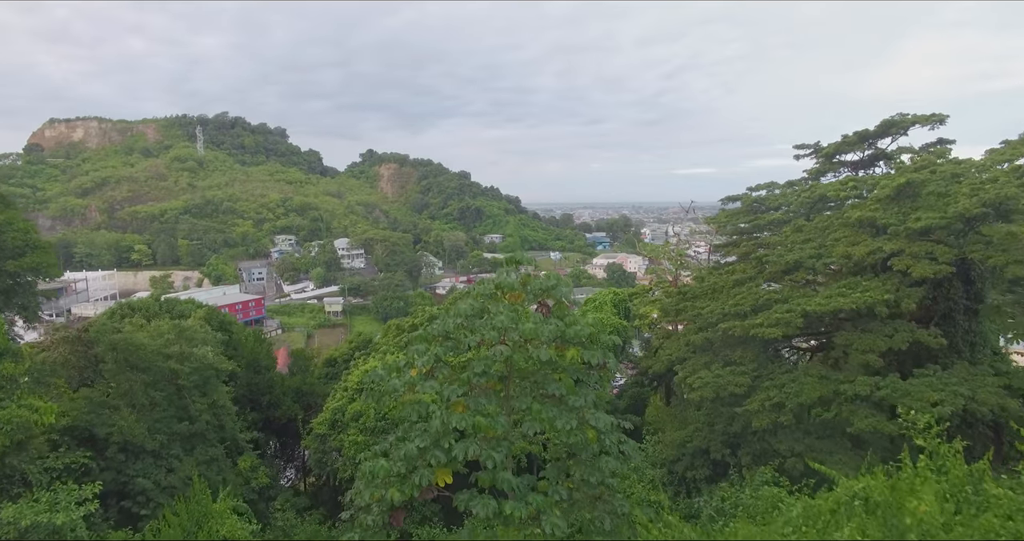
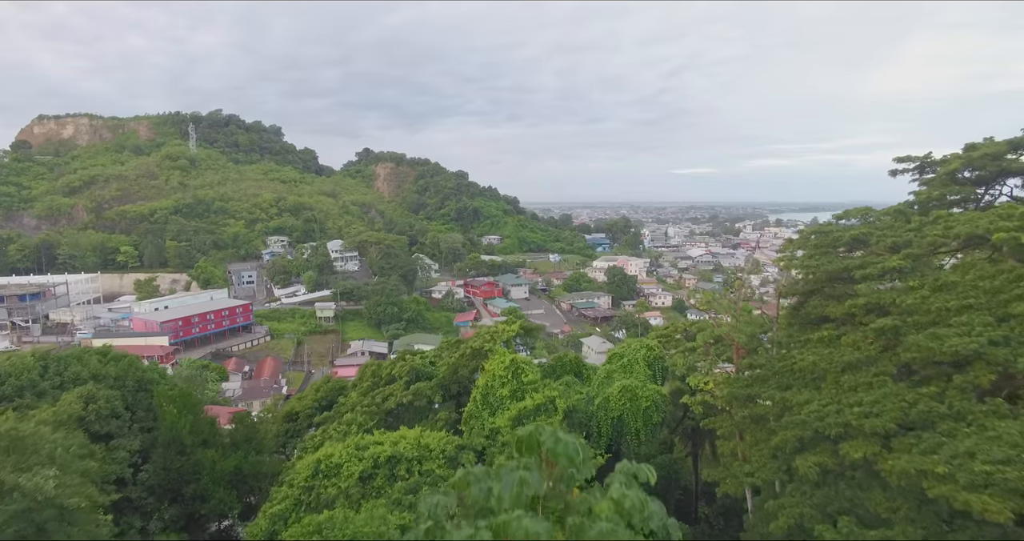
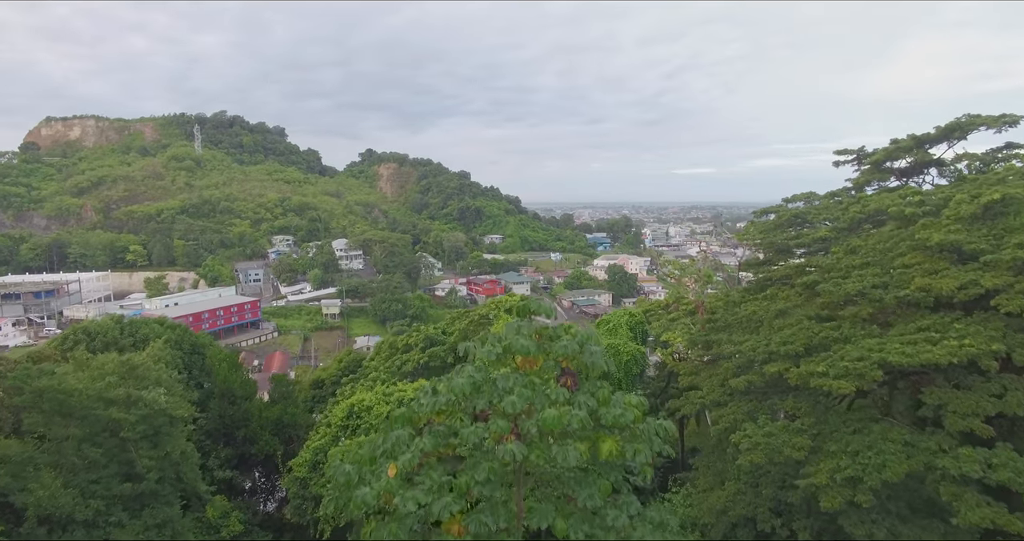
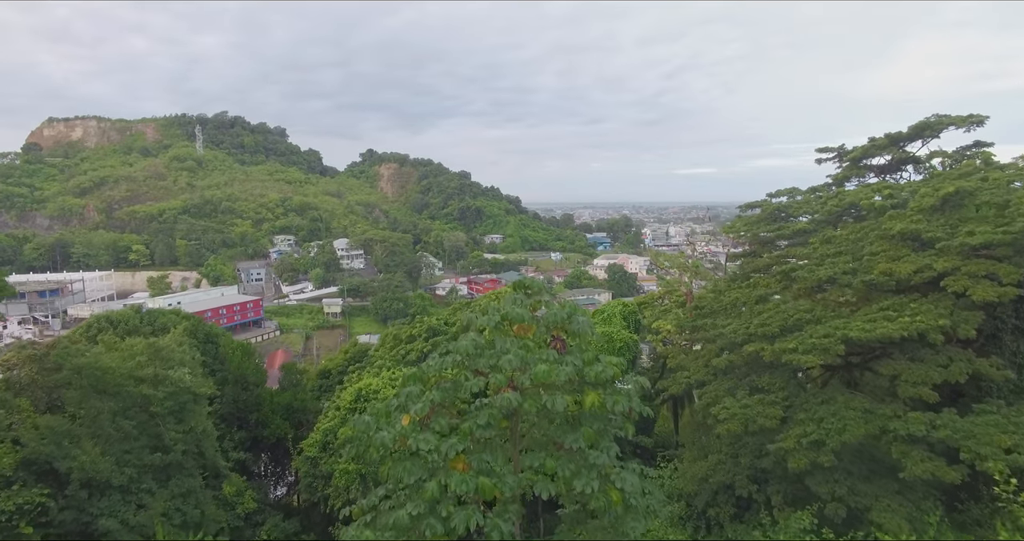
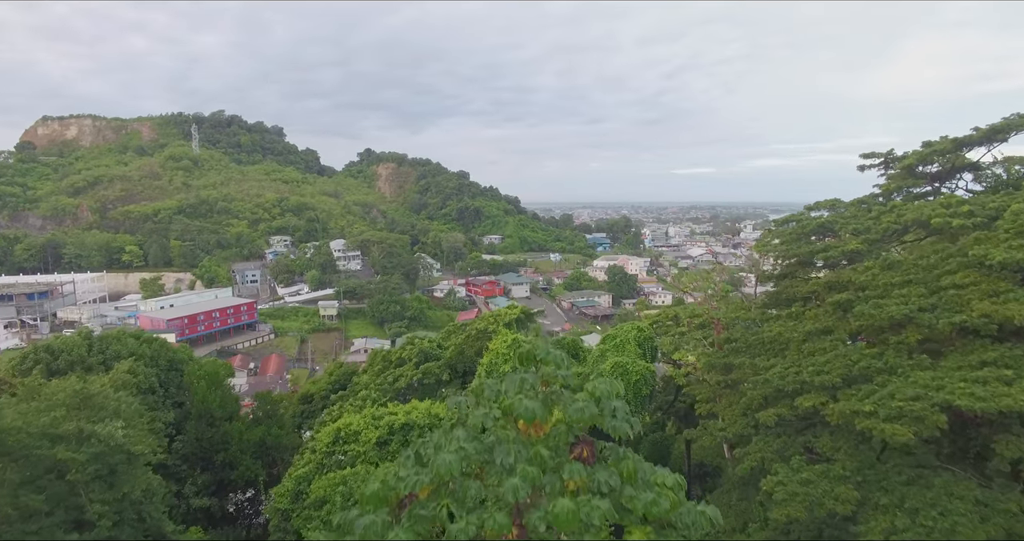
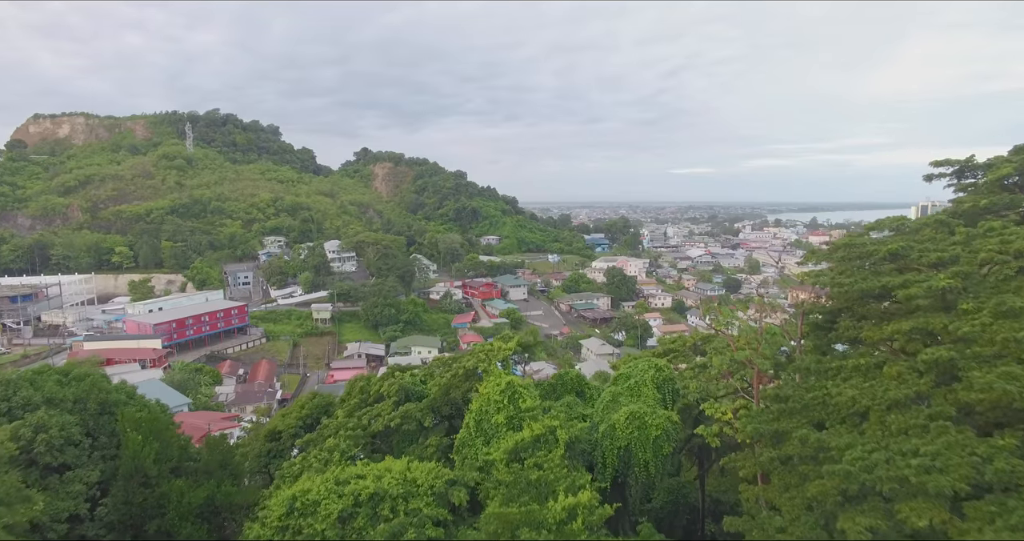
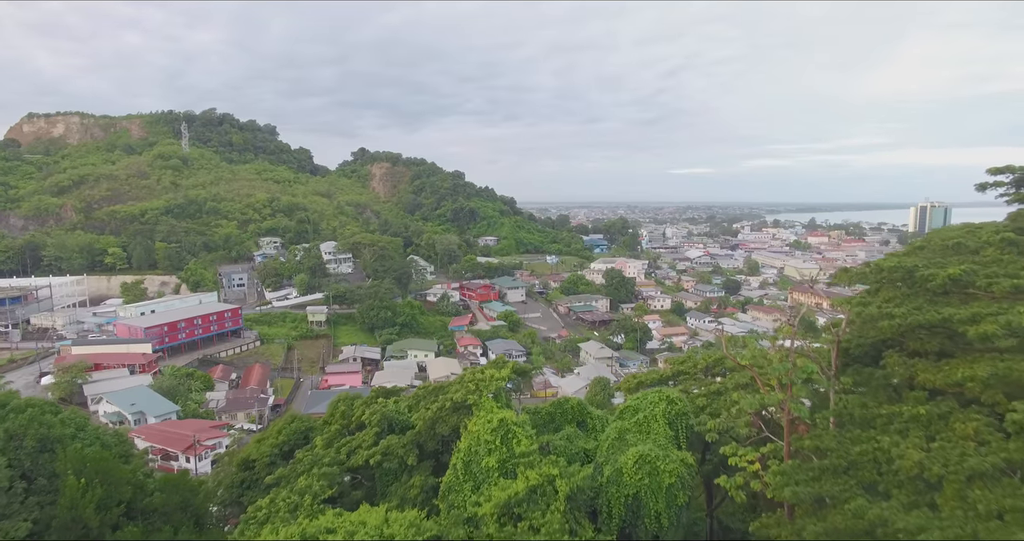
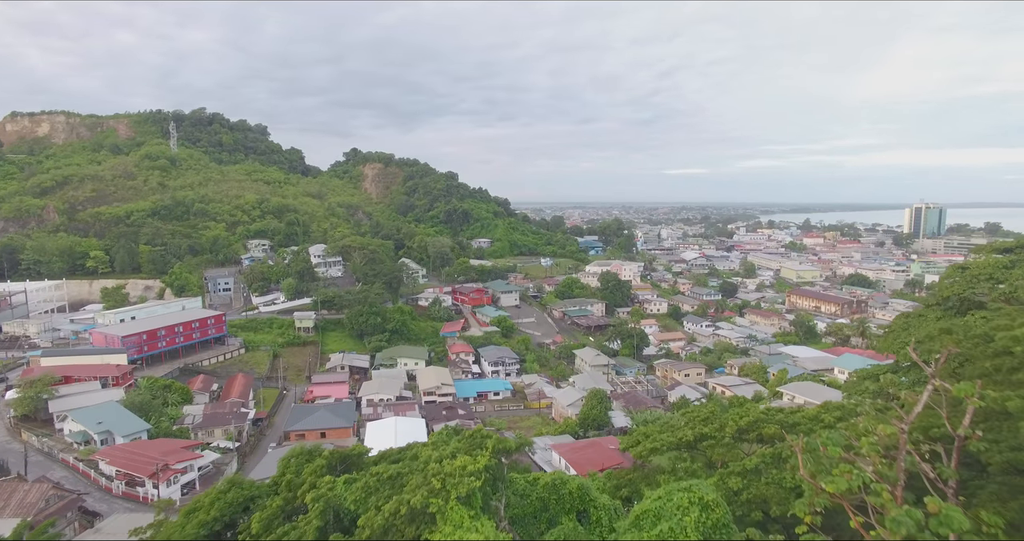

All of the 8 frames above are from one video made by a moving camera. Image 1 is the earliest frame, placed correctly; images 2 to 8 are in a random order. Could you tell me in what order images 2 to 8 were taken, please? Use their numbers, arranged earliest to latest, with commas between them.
4, 3, 5, 2, 6, 7, 8
